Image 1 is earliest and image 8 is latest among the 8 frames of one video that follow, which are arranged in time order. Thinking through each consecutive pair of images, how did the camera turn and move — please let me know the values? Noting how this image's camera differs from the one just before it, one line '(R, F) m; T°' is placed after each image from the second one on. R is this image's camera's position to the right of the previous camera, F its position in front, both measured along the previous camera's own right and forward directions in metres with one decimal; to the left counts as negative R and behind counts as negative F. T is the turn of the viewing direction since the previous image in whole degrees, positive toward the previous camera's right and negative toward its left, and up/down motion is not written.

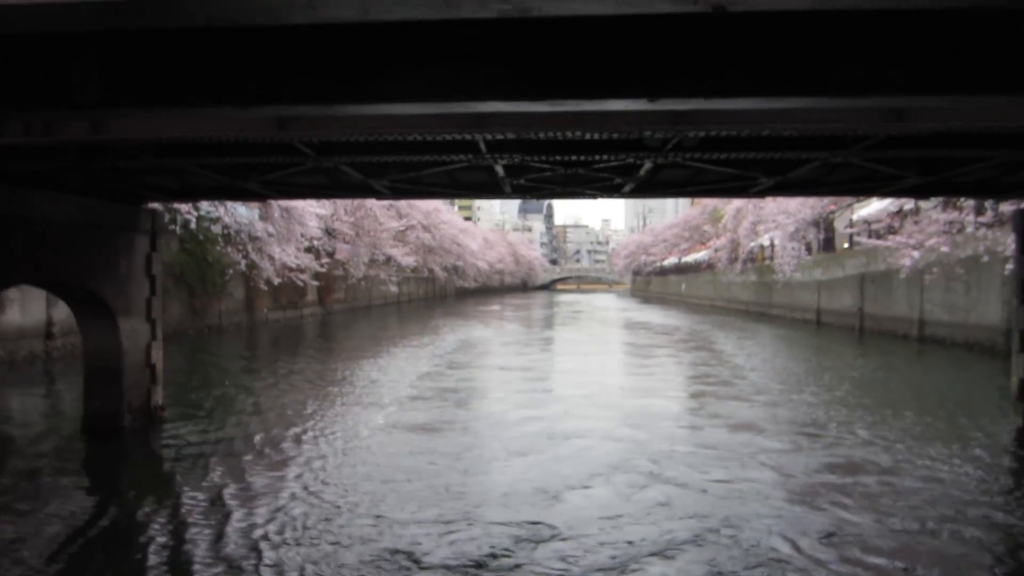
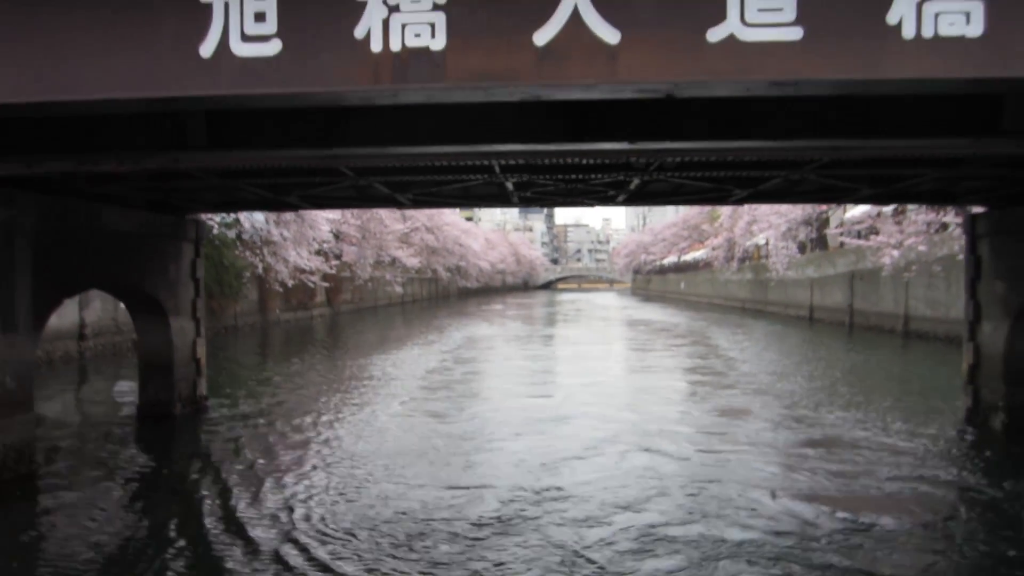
(-0.1, -1.3) m; 0°
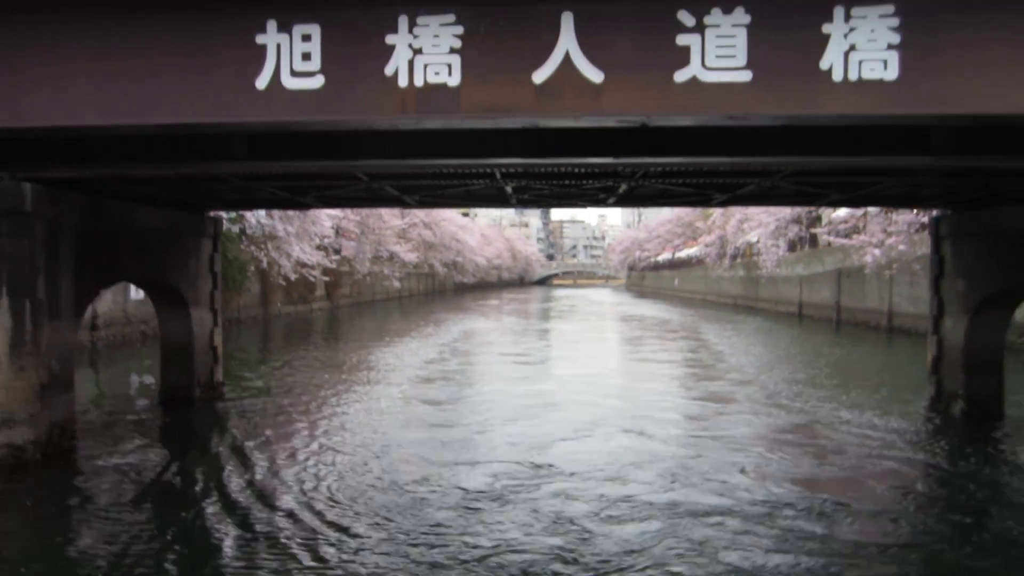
(0.0, -0.9) m; 0°
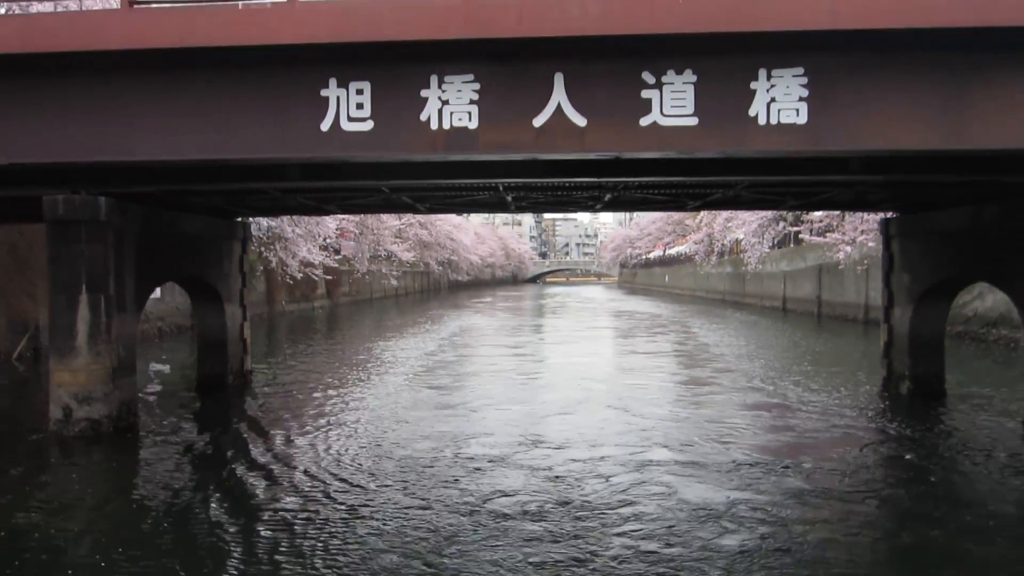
(-0.1, -1.5) m; 0°
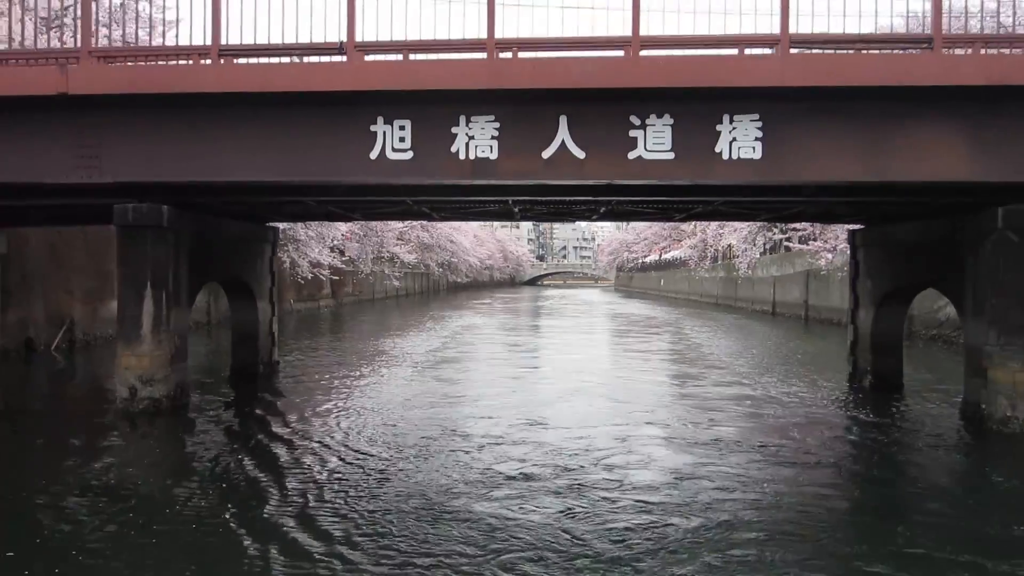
(-0.1, -1.5) m; 0°
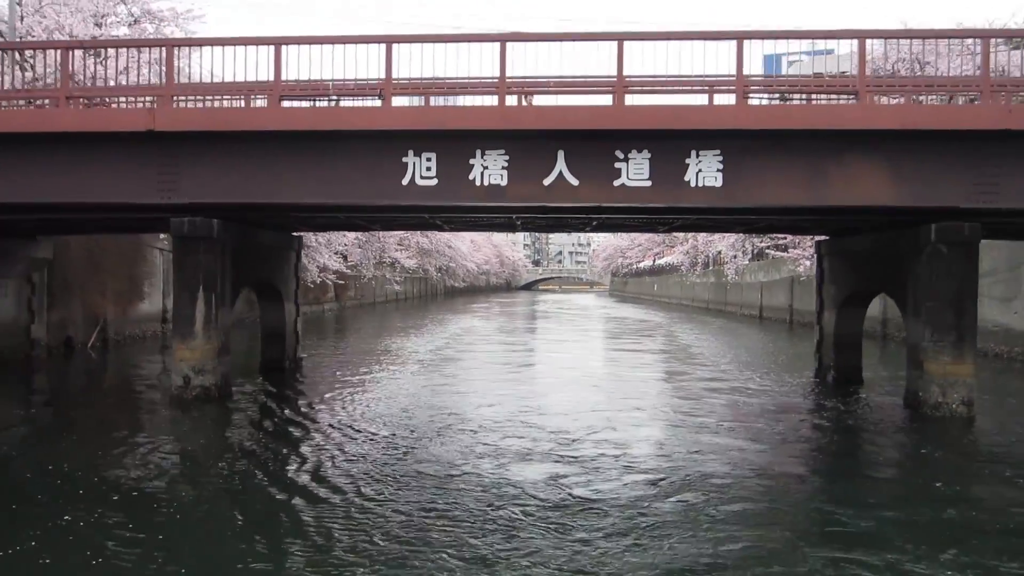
(-0.1, -1.7) m; 0°
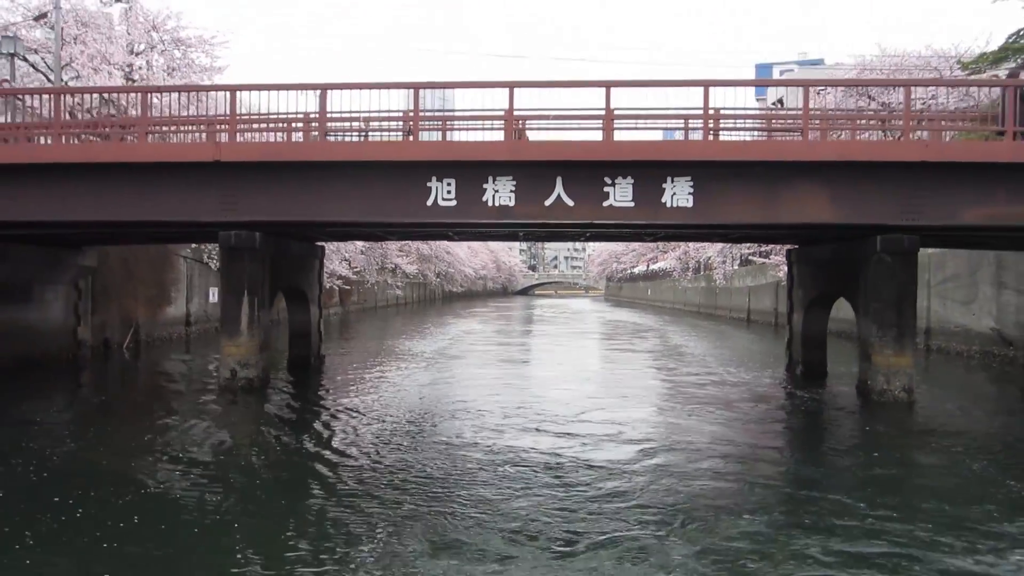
(-0.1, -2.0) m; 0°
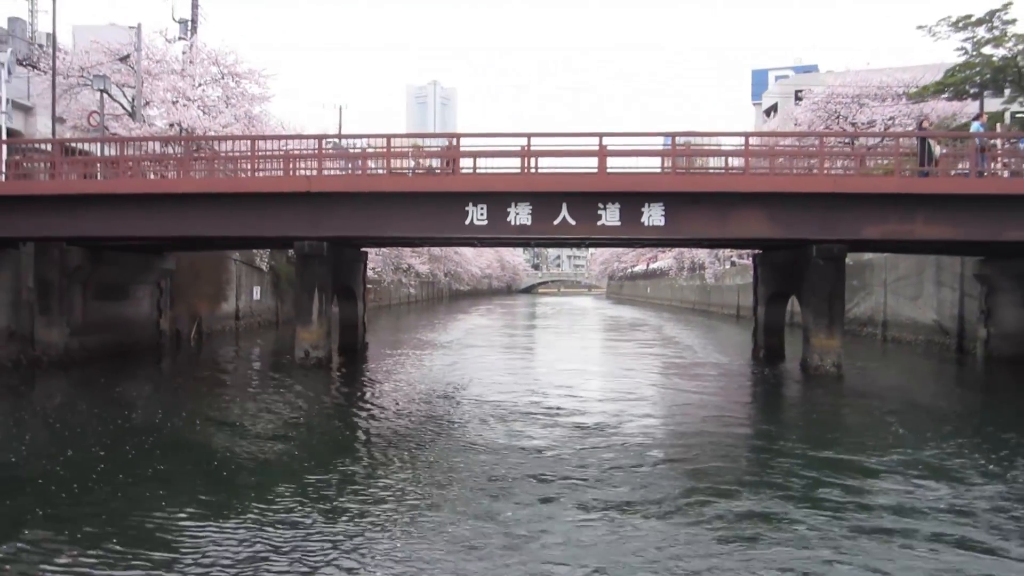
(-0.2, -3.9) m; 0°
